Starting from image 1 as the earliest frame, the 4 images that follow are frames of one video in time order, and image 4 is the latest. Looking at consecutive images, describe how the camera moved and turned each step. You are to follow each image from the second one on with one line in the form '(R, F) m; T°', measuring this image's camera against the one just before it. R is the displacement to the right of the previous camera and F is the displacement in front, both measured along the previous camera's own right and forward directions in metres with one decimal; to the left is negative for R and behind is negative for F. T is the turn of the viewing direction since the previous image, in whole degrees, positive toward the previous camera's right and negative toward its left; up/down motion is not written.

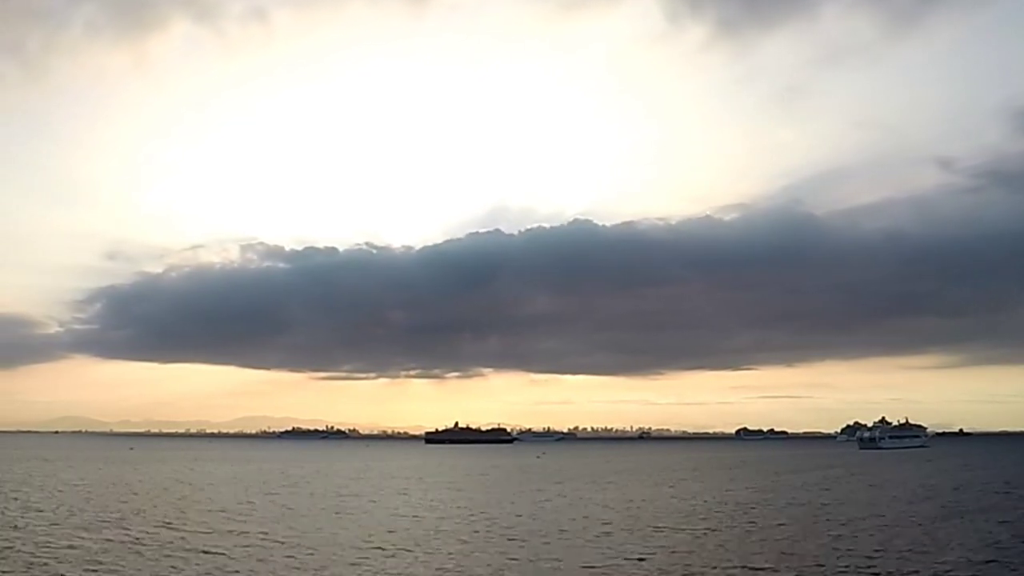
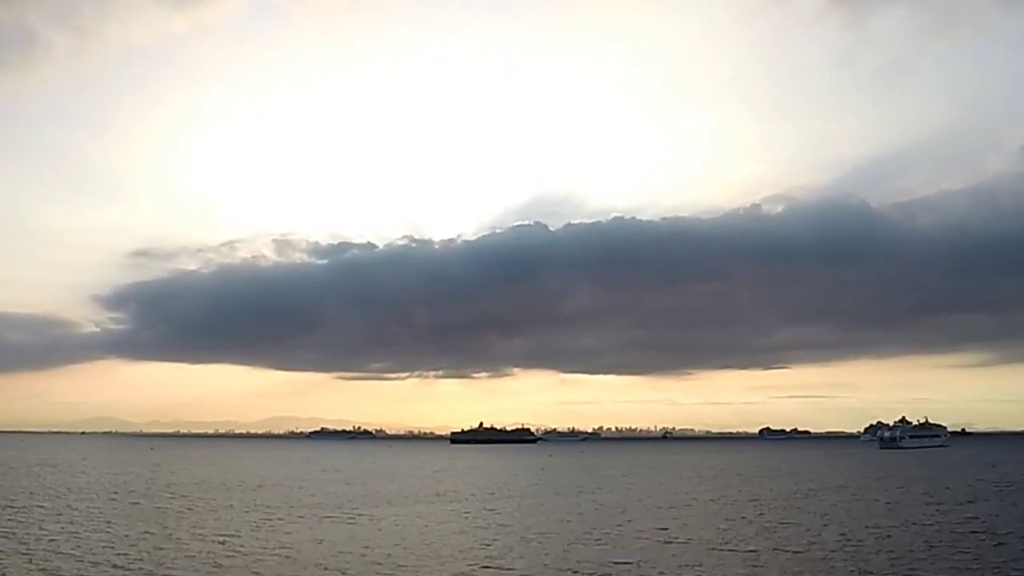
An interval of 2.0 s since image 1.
(+1.3, -1.7) m; -2°
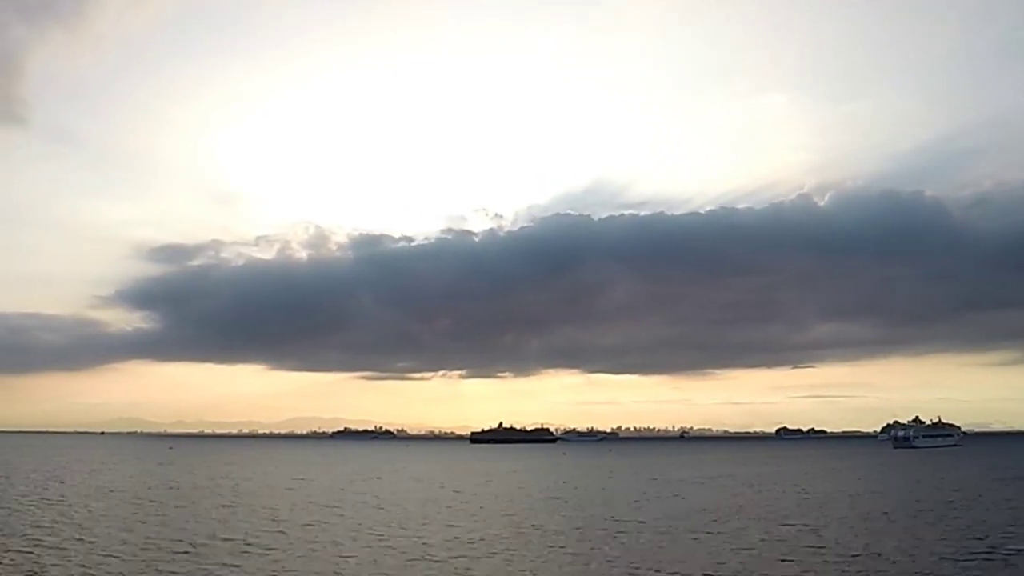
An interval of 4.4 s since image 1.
(+1.5, -1.2) m; -1°
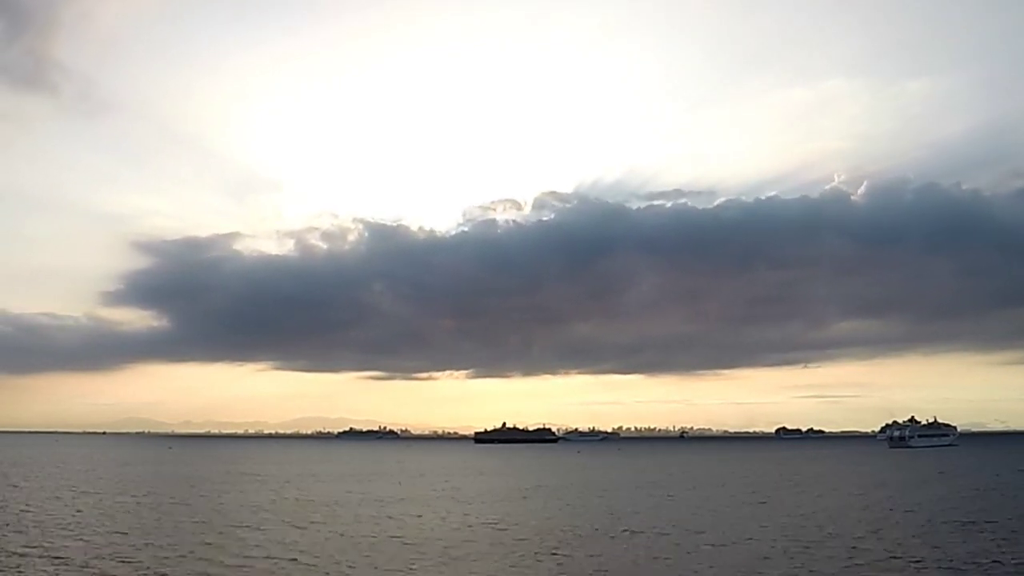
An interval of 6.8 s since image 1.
(+2.2, +0.7) m; 0°
